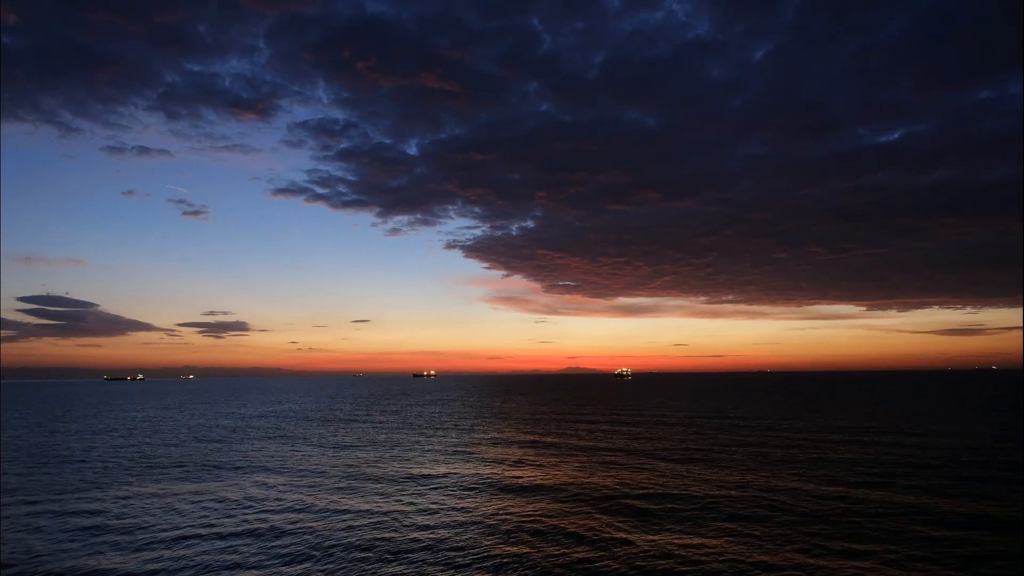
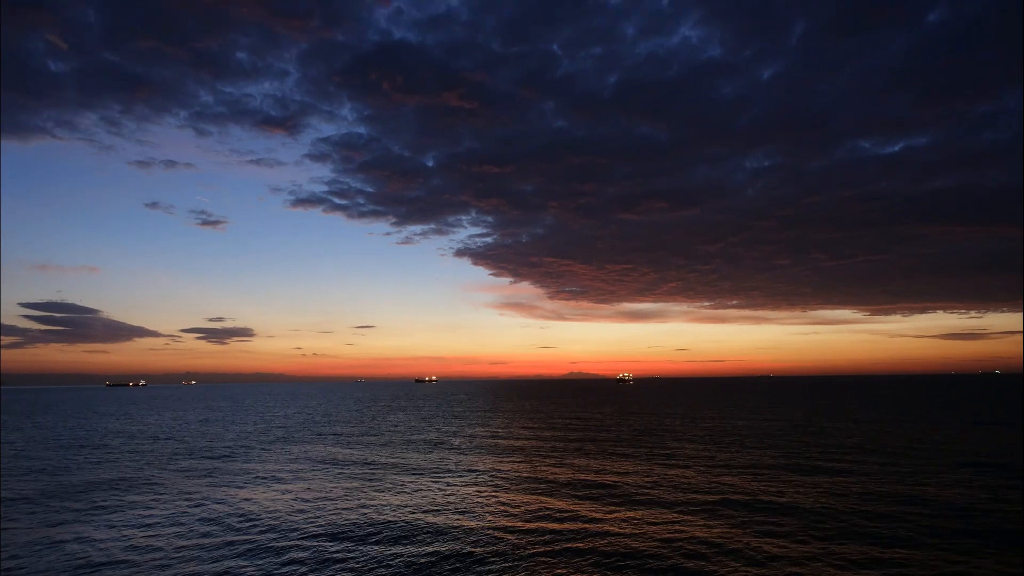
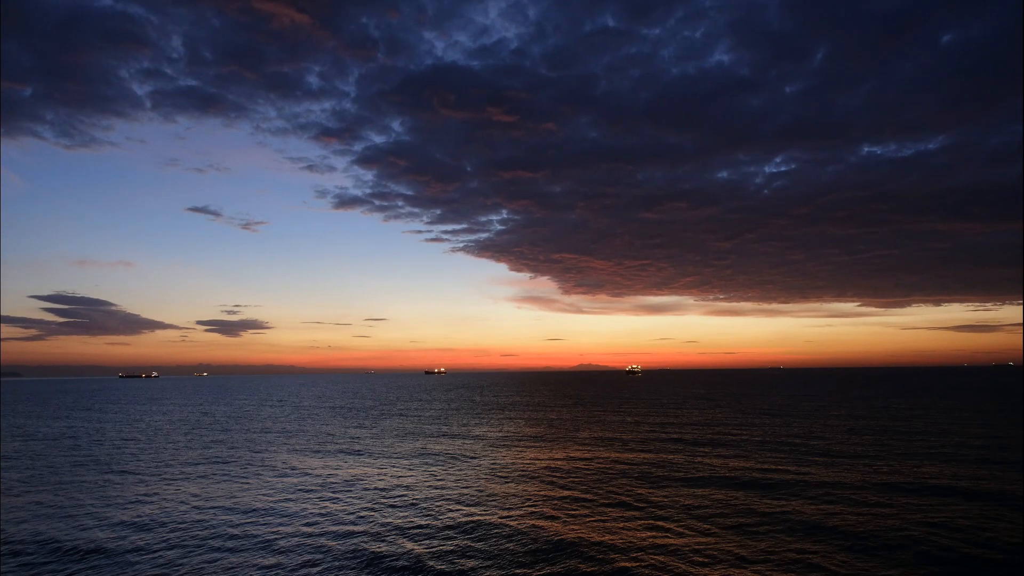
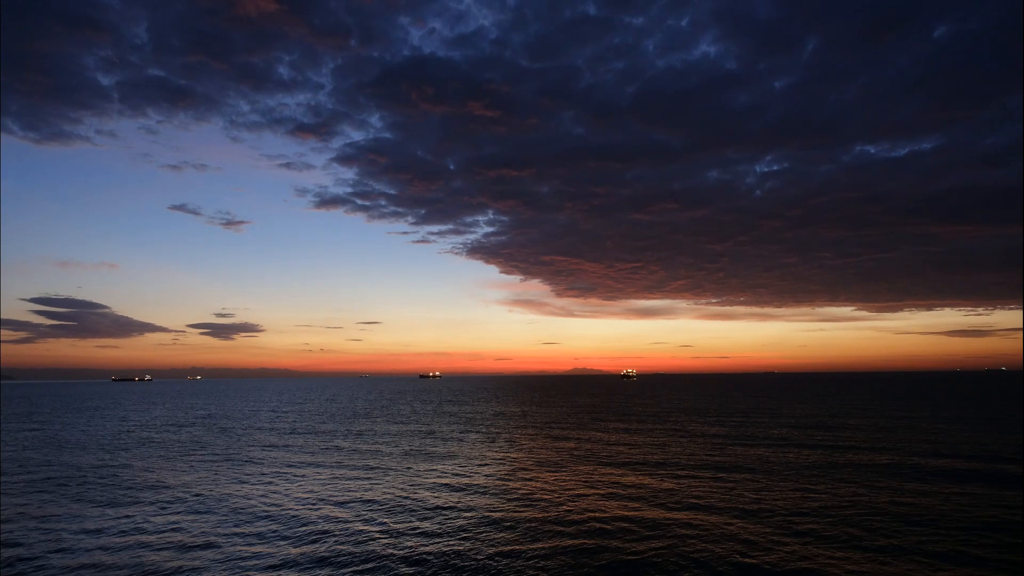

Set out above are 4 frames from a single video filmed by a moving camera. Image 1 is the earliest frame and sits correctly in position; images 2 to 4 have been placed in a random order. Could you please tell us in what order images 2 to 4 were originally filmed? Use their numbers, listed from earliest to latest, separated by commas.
2, 4, 3
